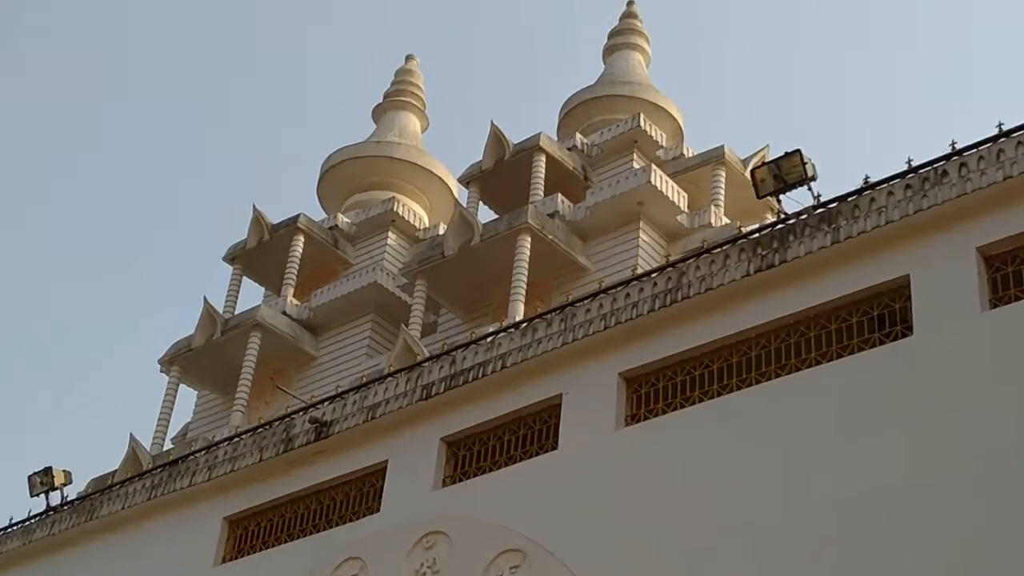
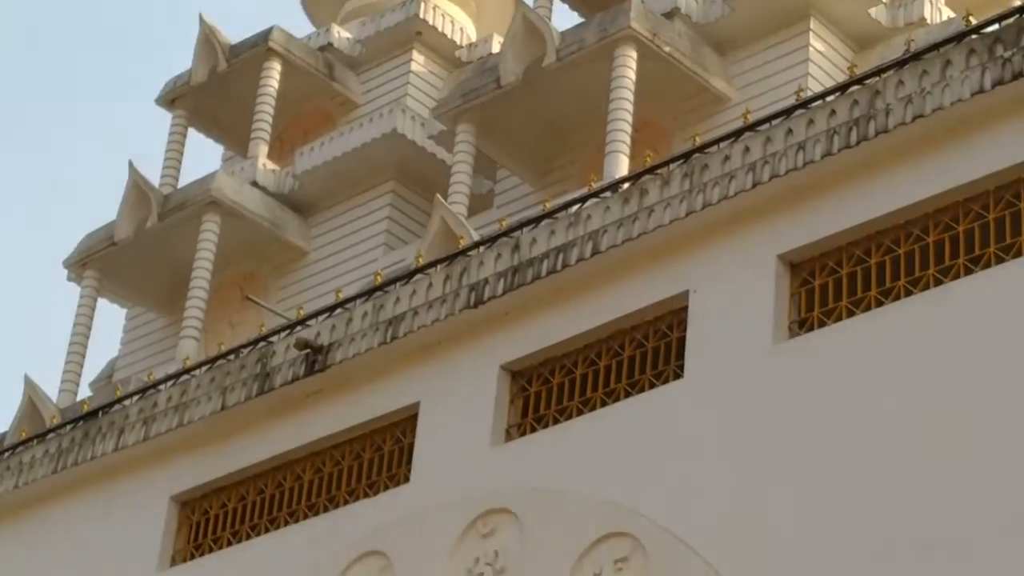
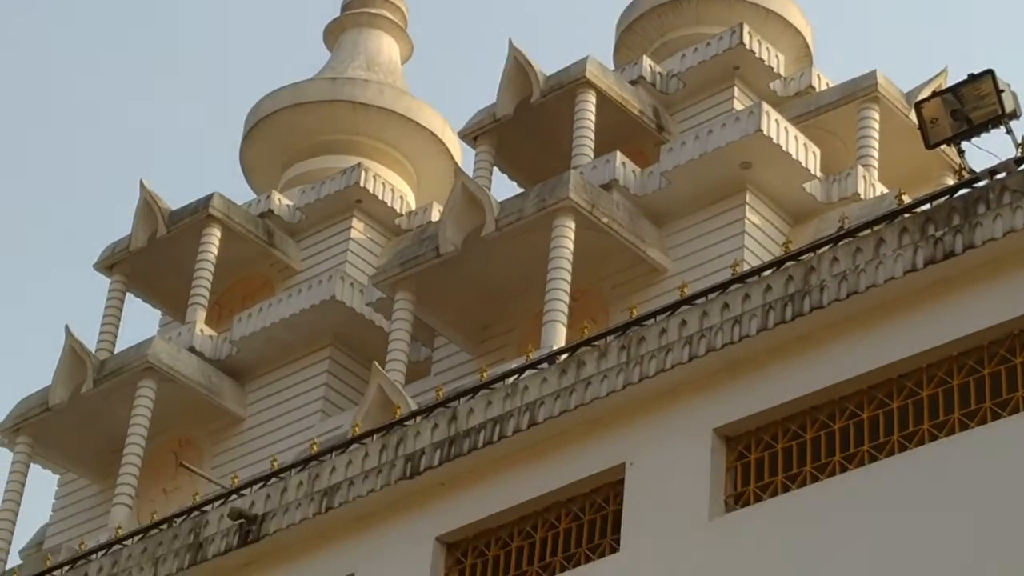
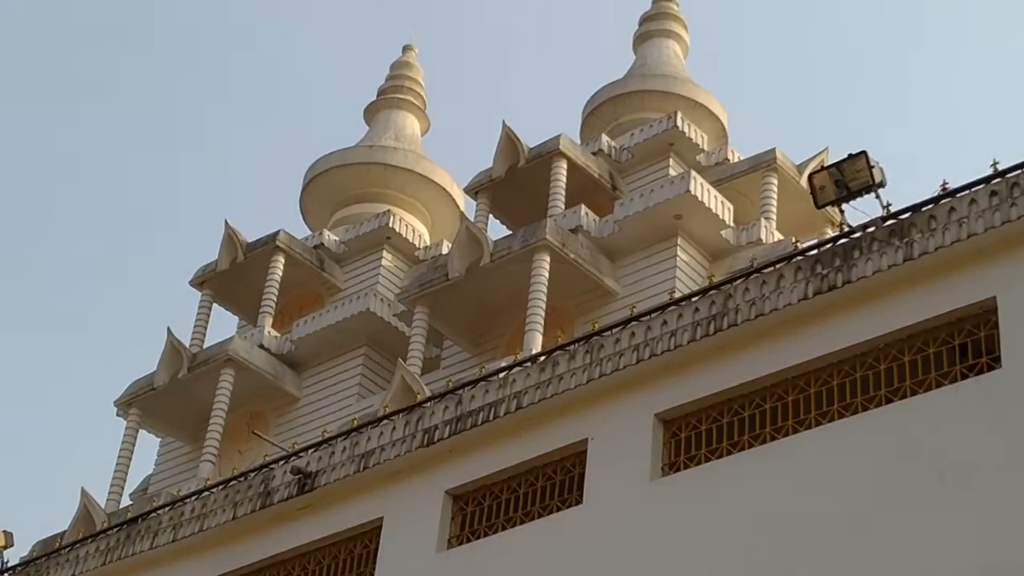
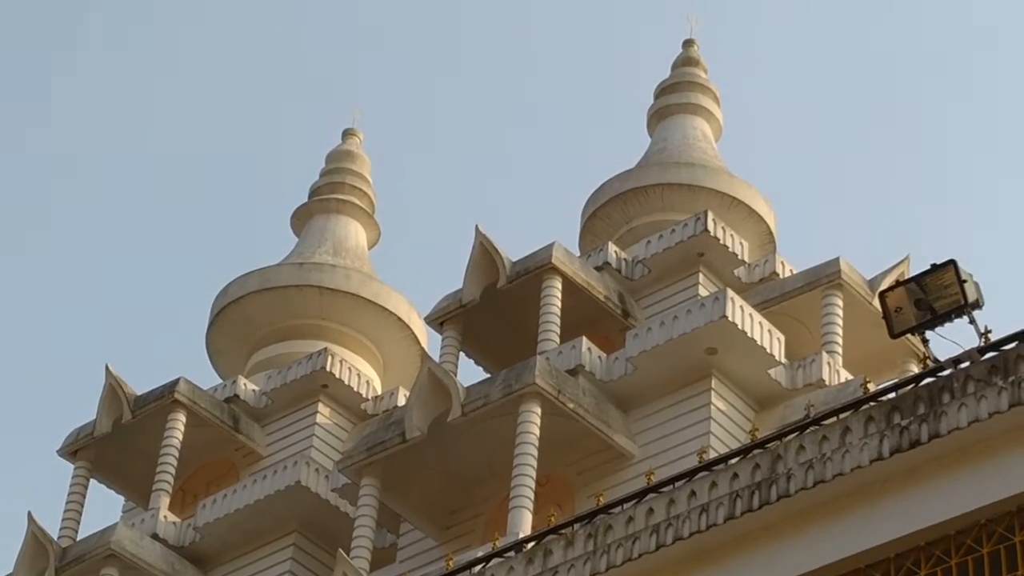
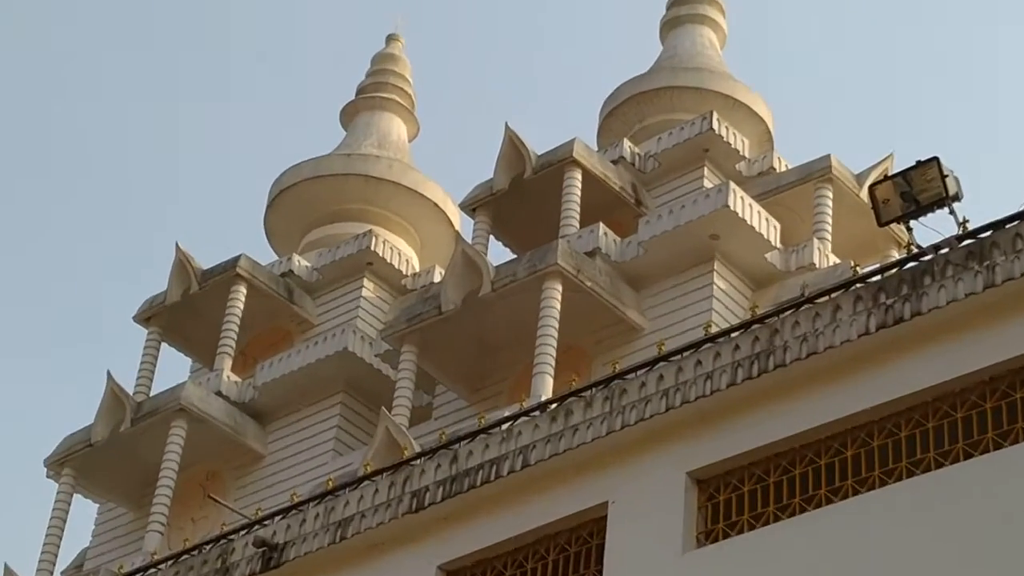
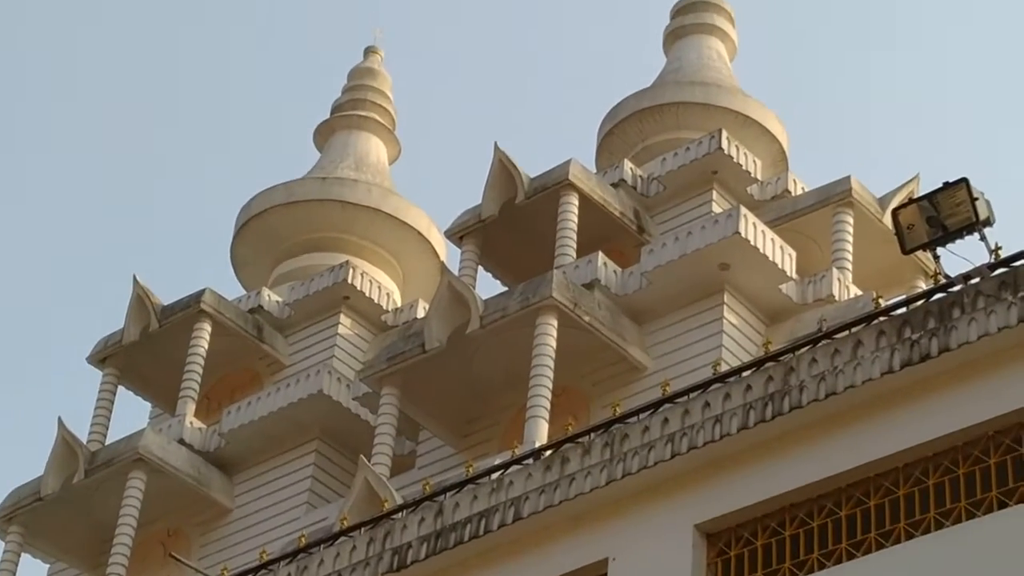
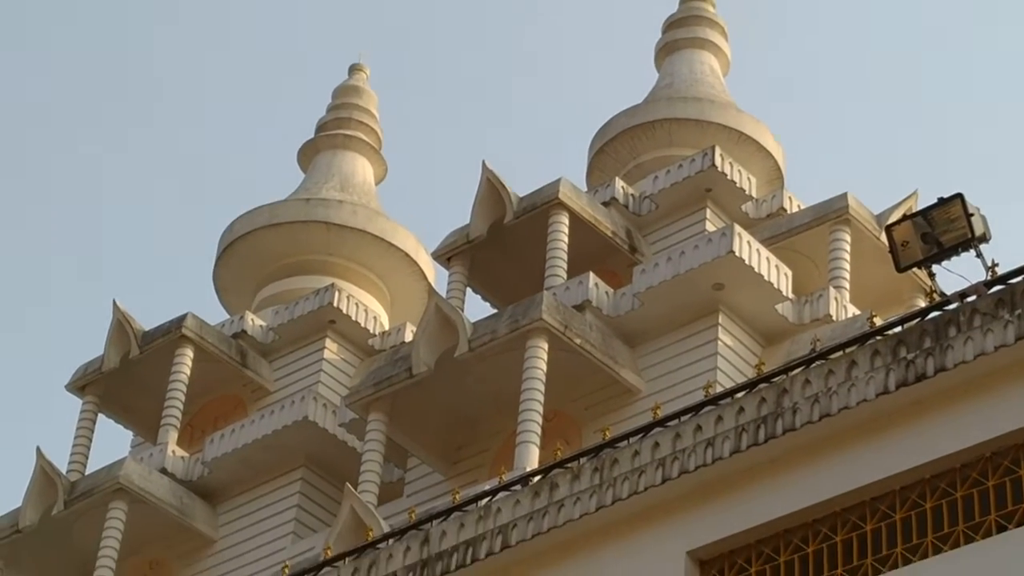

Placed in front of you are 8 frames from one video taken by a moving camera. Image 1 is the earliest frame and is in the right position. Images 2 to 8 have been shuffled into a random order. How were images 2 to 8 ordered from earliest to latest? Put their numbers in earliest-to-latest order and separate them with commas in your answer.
4, 6, 7, 5, 8, 3, 2
